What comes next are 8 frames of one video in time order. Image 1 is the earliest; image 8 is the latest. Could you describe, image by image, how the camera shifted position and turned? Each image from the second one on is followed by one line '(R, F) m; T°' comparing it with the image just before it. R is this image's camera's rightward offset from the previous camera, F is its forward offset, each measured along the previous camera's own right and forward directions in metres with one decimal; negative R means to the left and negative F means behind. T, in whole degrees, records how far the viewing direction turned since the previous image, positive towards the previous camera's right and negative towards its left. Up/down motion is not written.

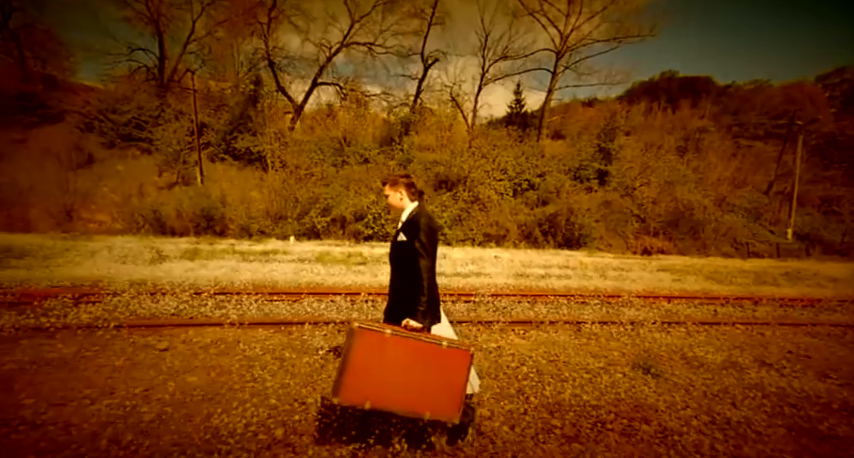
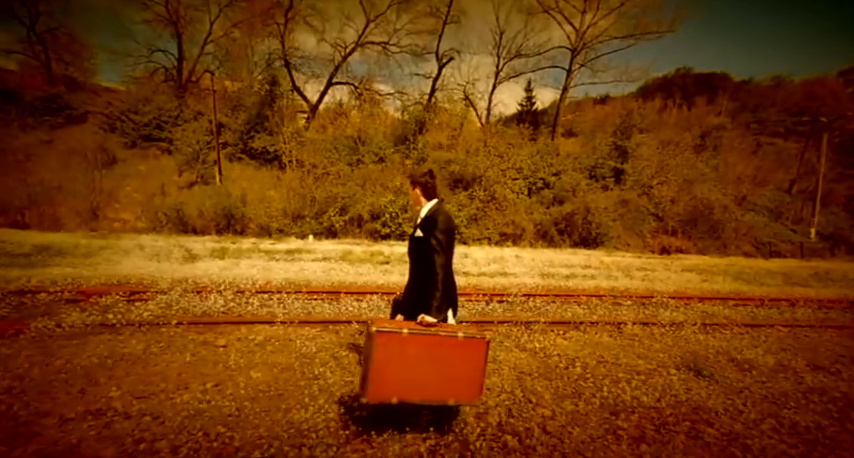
(-0.3, -0.1) m; -1°
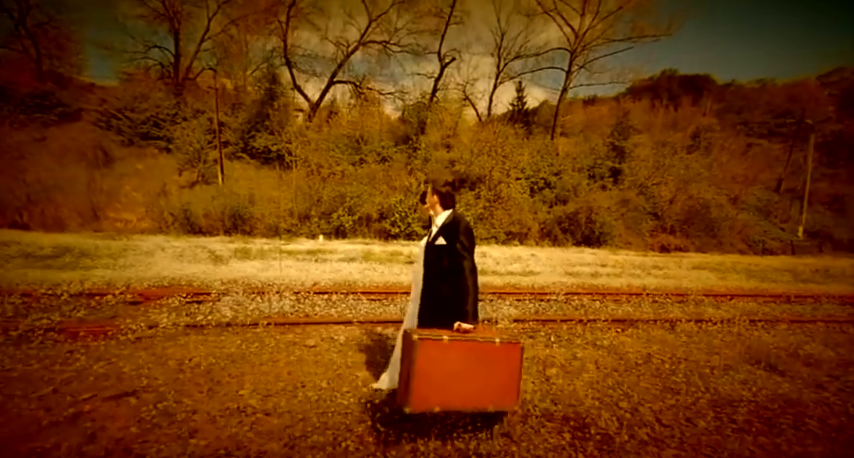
(-0.7, -0.1) m; +3°
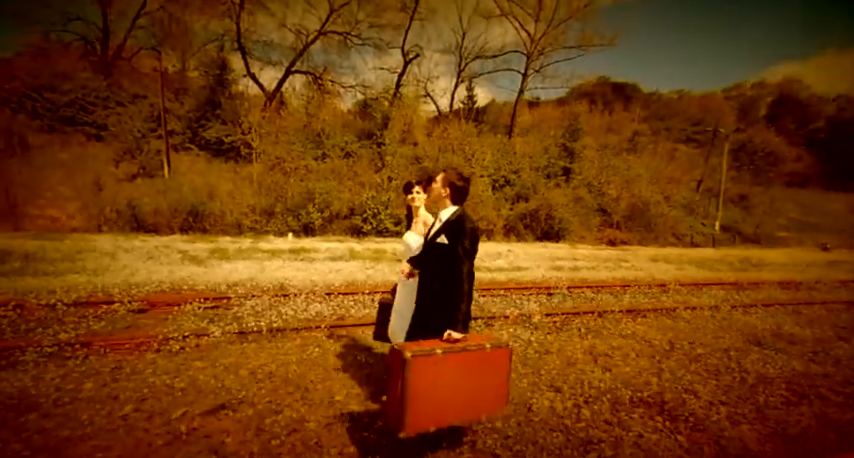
(-0.9, -0.1) m; +9°
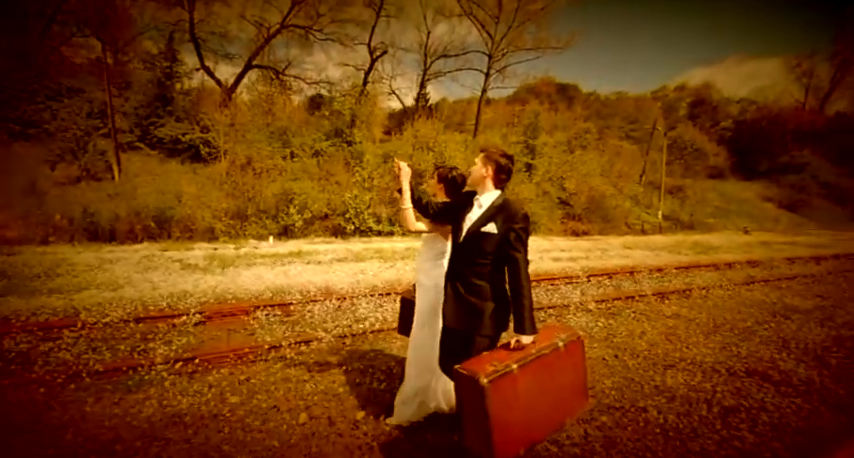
(-1.4, -0.1) m; +10°
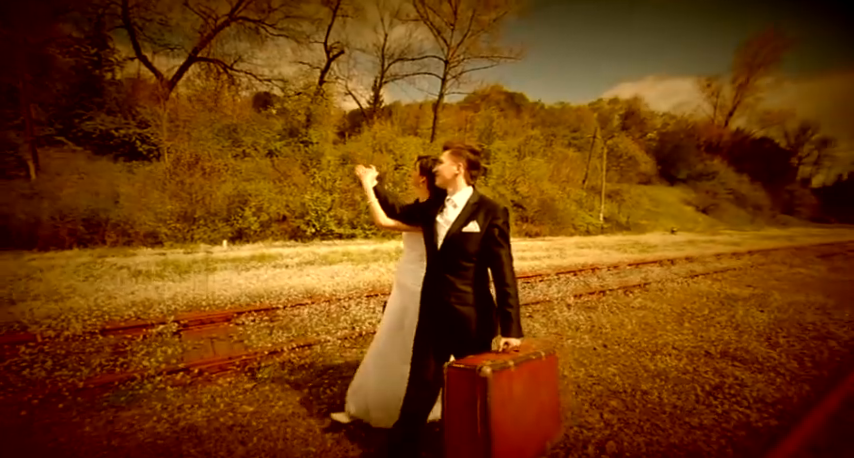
(-0.6, 0.0) m; +9°
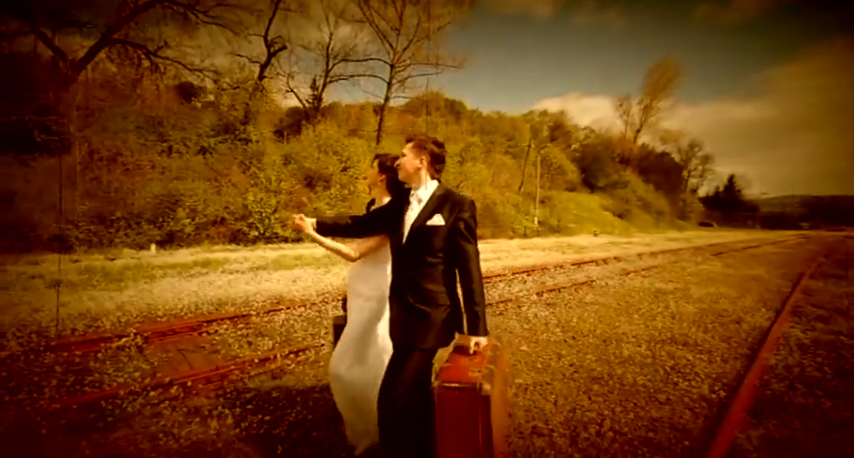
(-0.6, -0.1) m; +11°
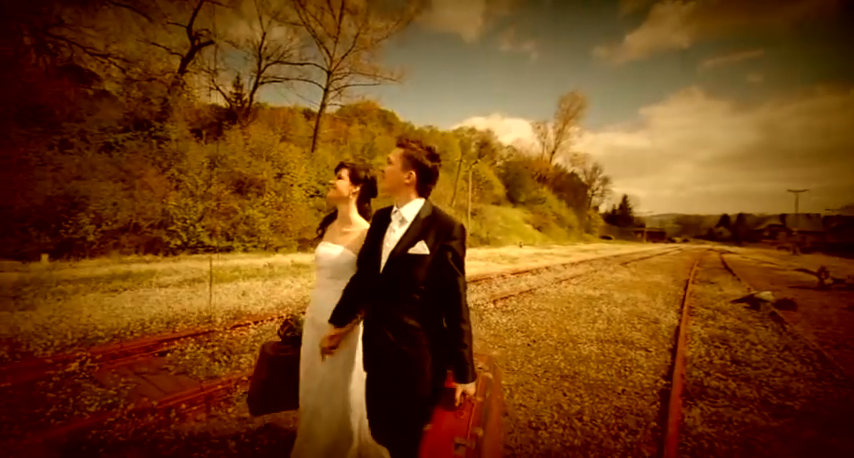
(-0.7, 0.0) m; +13°
